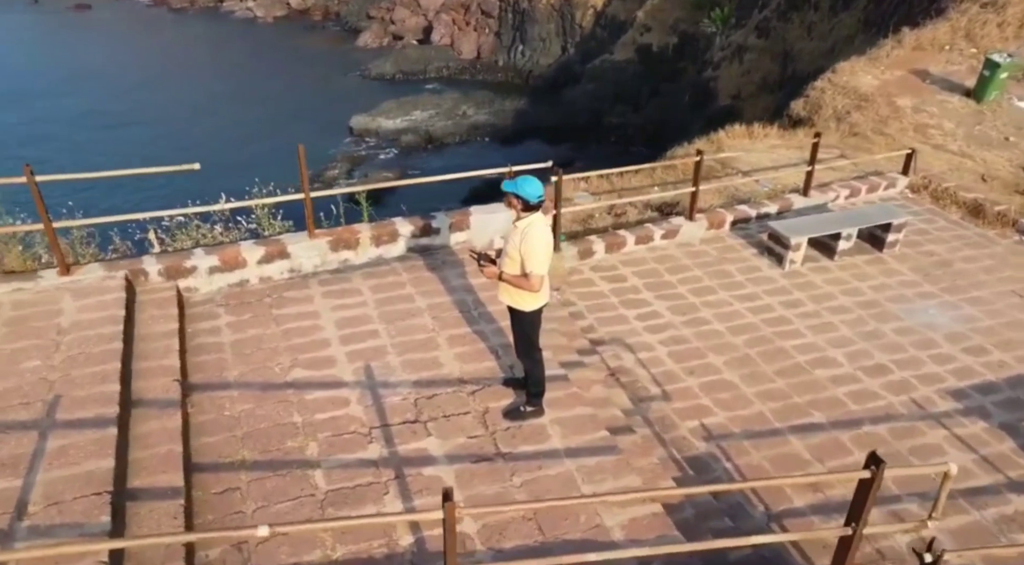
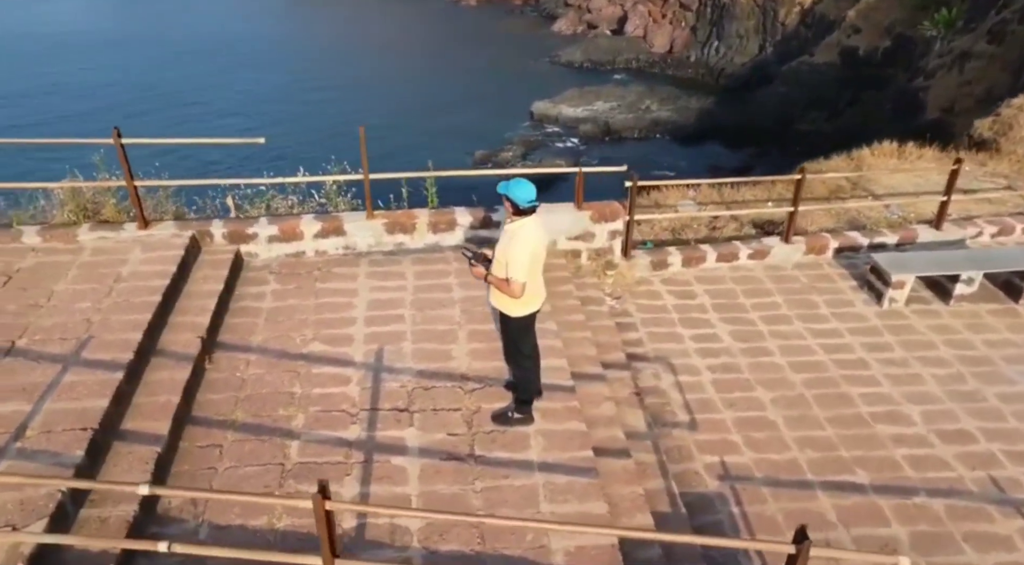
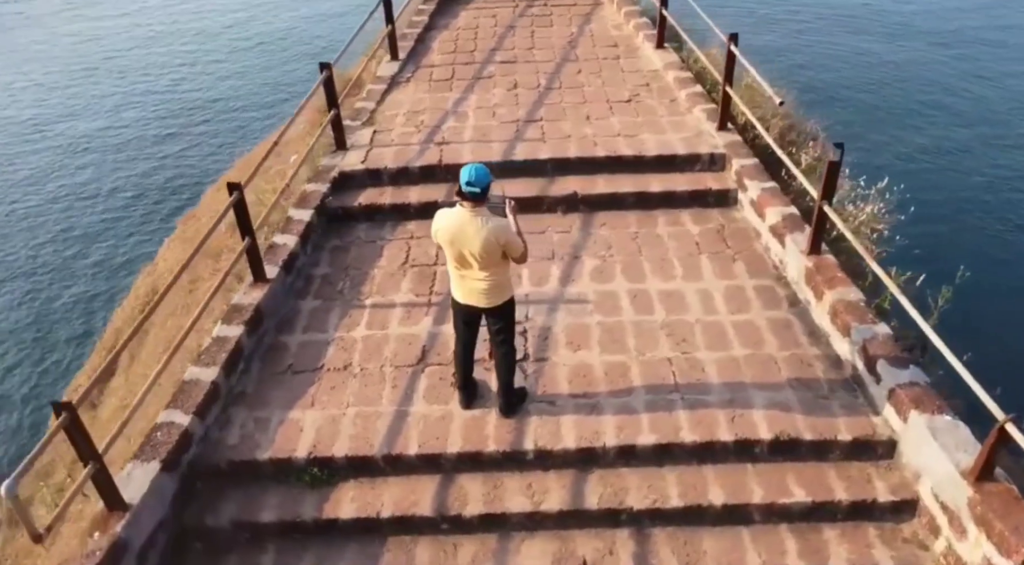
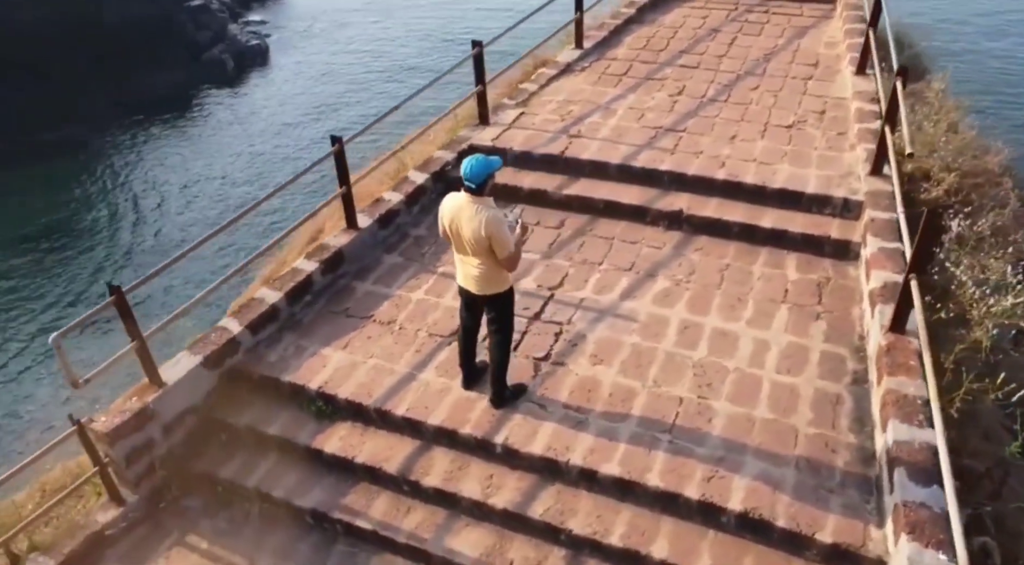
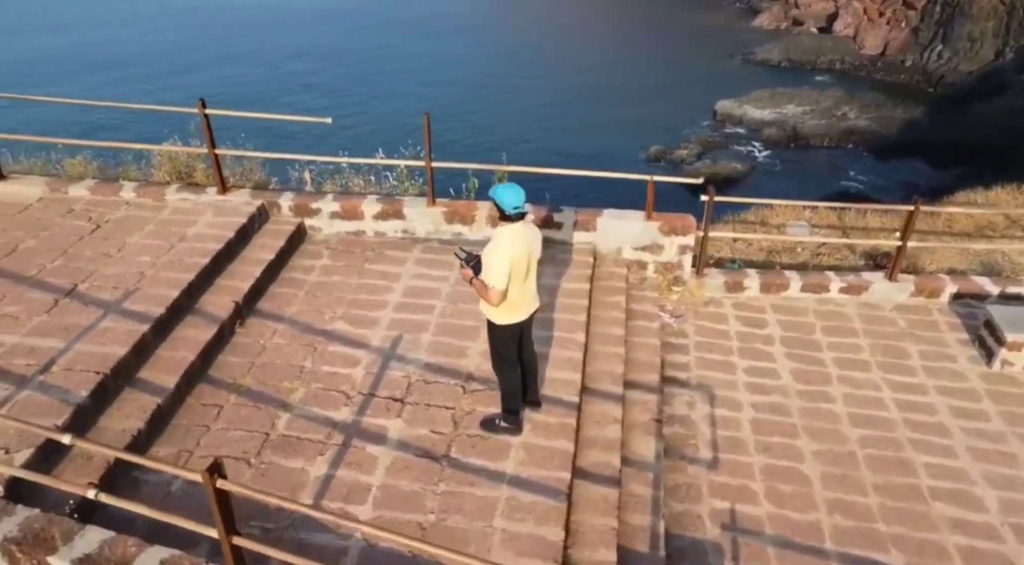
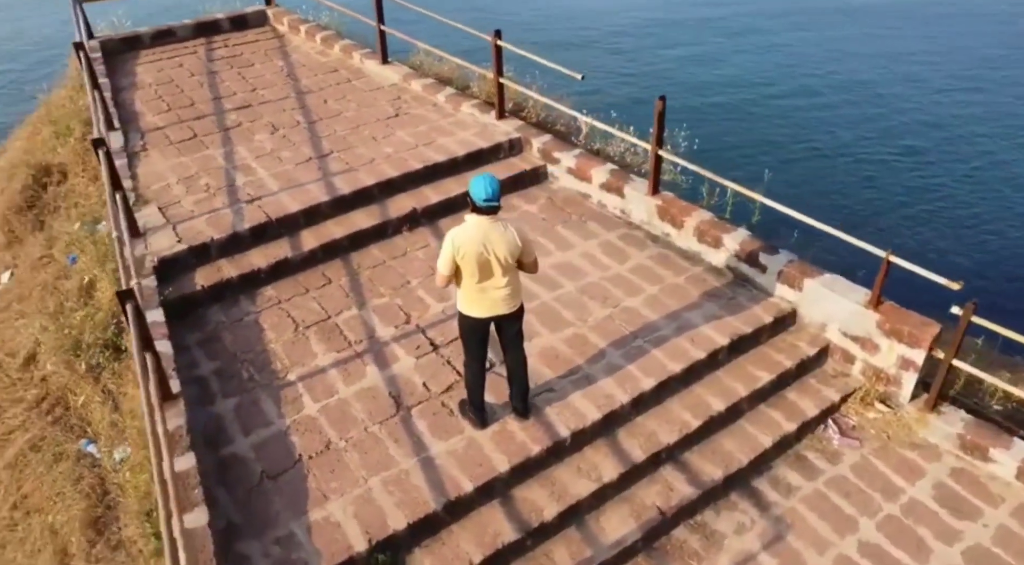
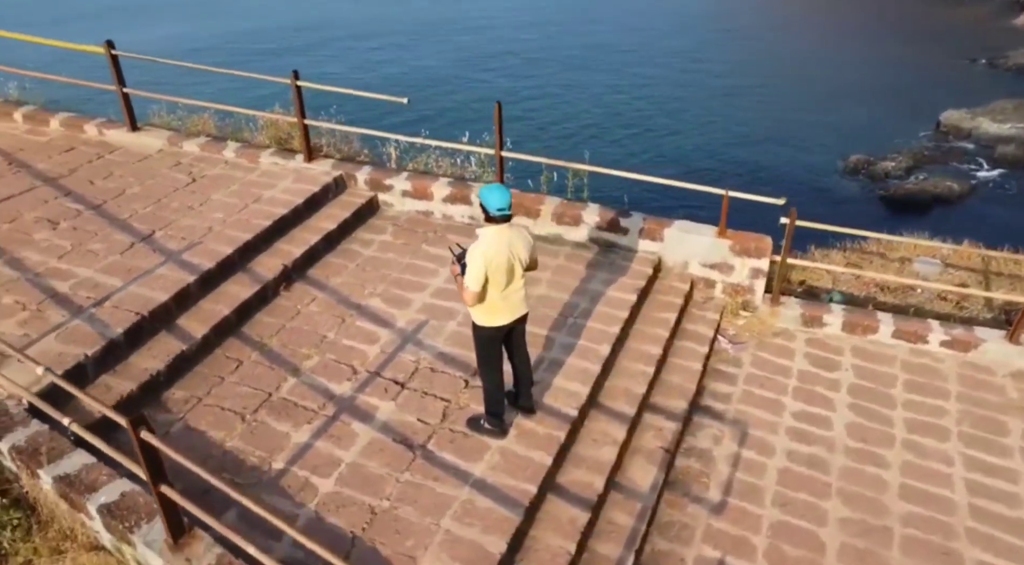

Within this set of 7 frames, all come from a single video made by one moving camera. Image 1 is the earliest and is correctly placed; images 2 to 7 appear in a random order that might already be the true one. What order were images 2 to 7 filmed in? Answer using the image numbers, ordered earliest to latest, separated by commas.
2, 5, 7, 6, 3, 4
